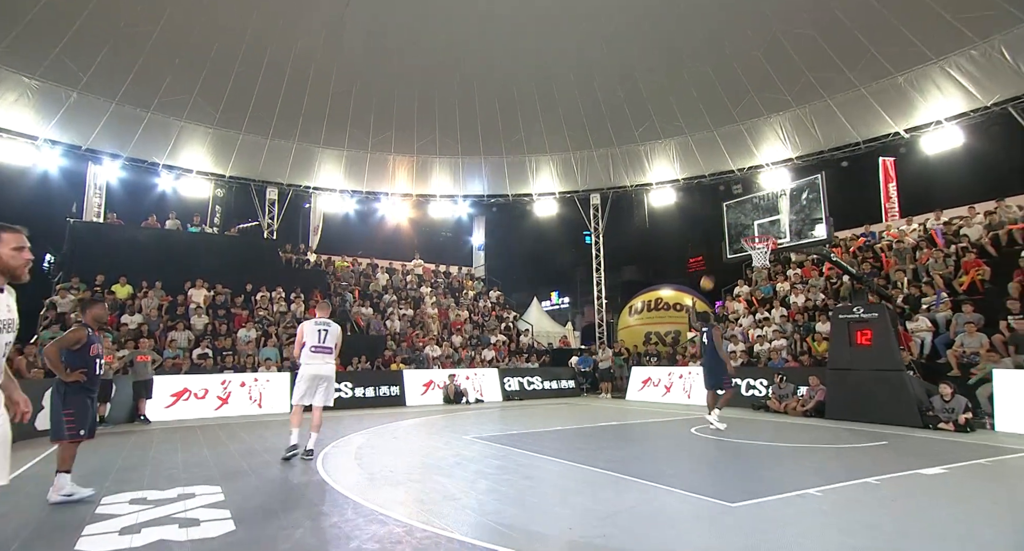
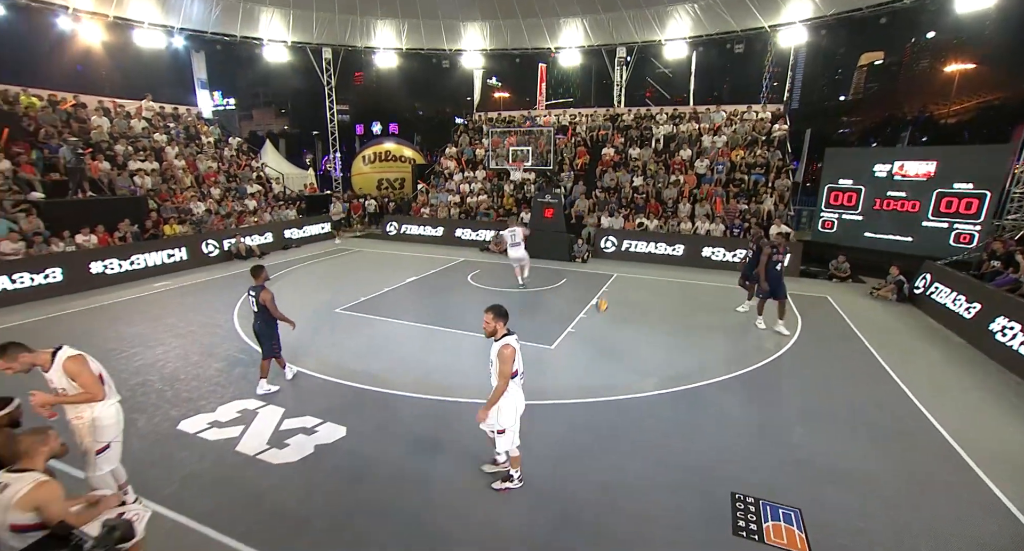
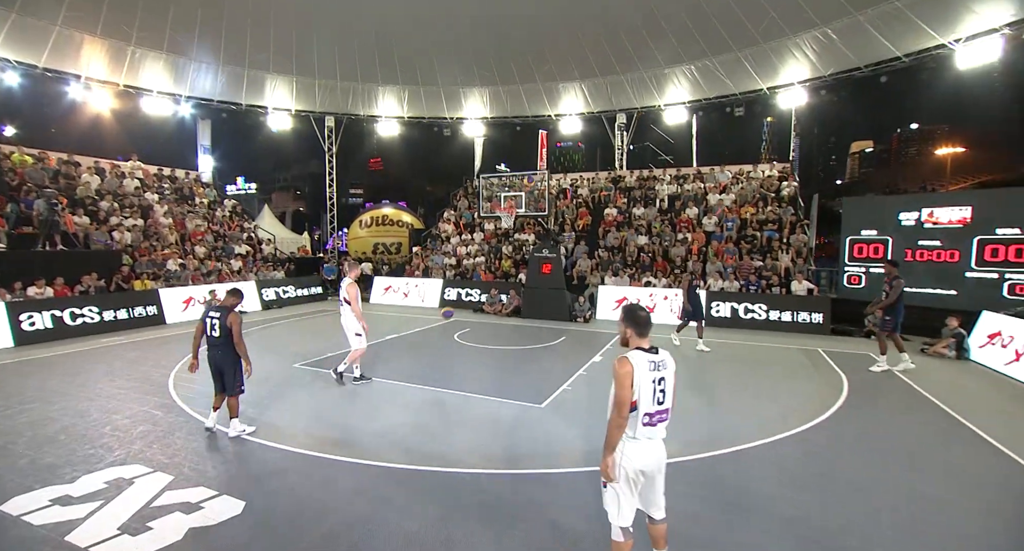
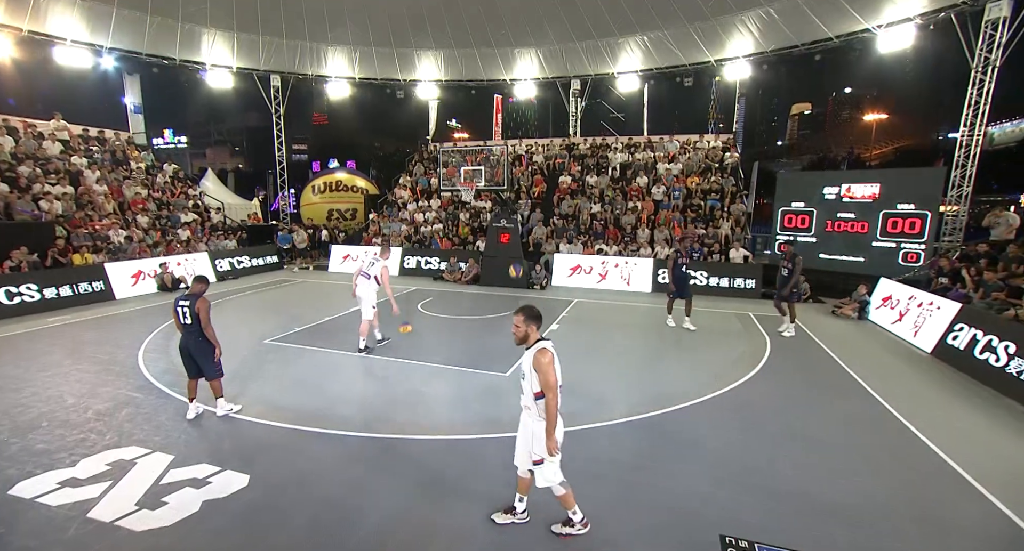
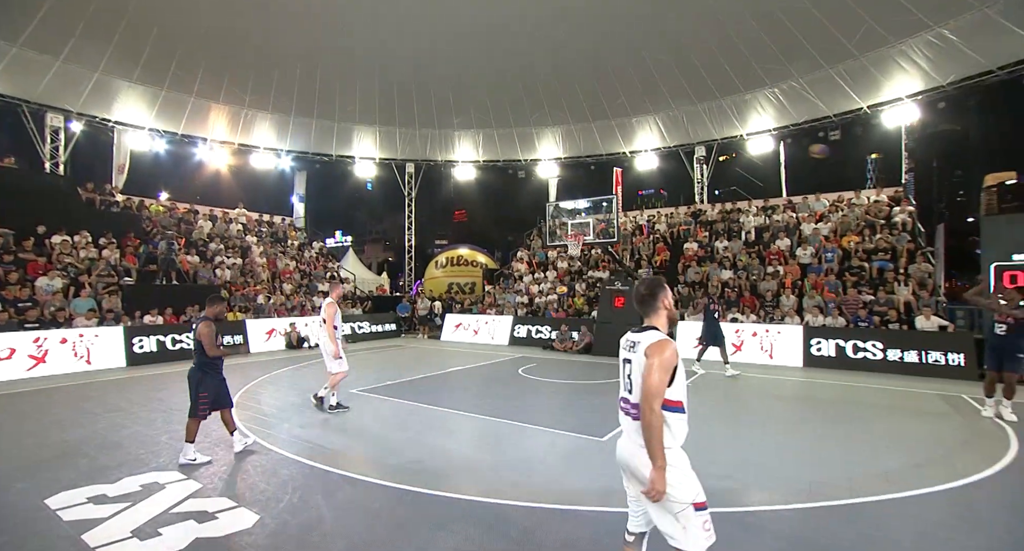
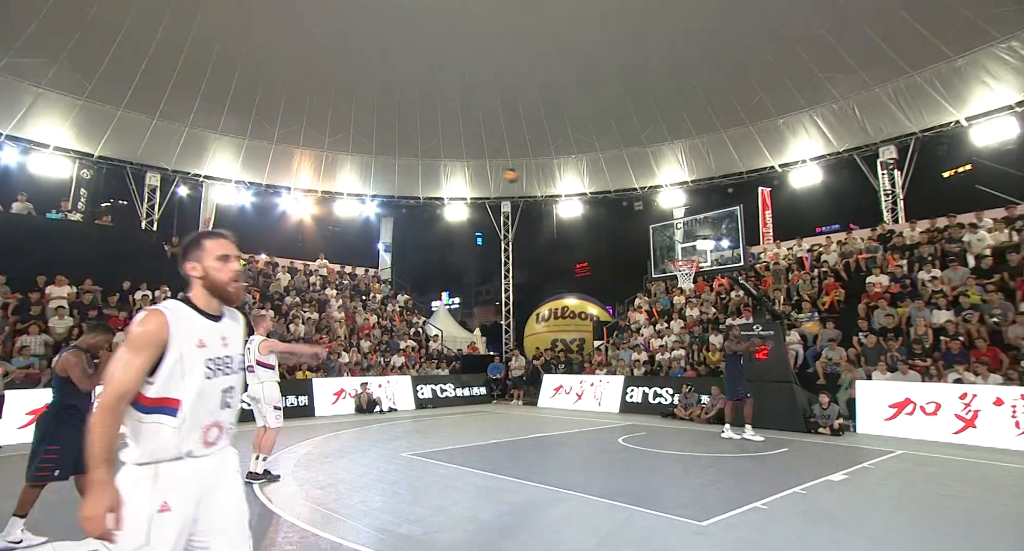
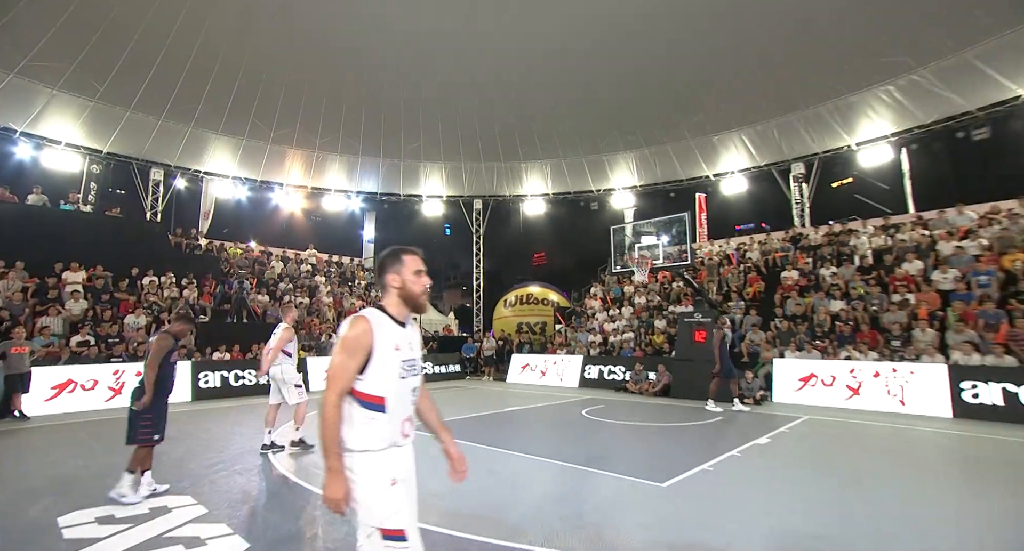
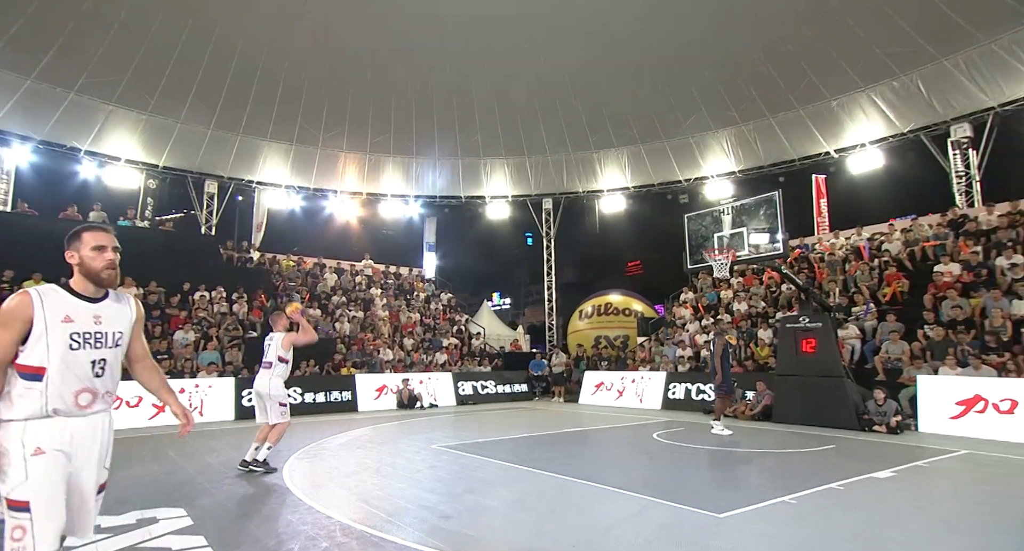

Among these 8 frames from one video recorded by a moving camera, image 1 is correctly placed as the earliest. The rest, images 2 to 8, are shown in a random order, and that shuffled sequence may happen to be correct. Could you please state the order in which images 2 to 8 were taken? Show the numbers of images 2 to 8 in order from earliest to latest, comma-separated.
8, 6, 7, 5, 3, 4, 2
